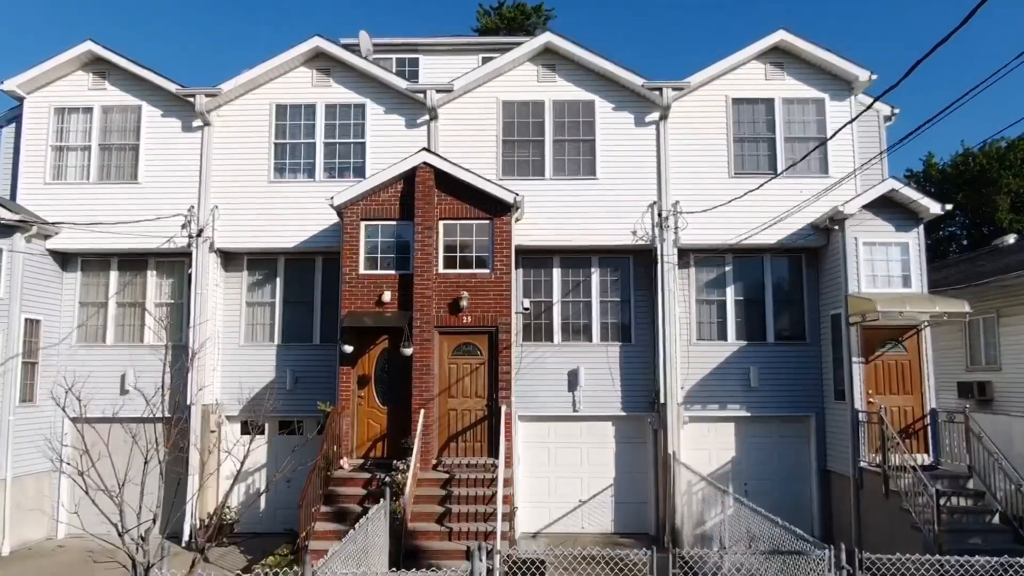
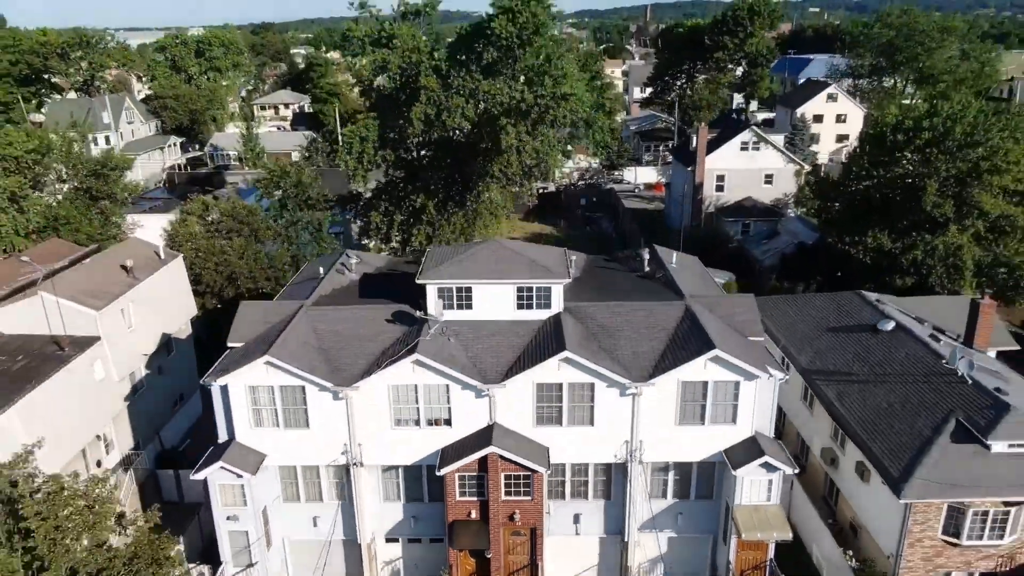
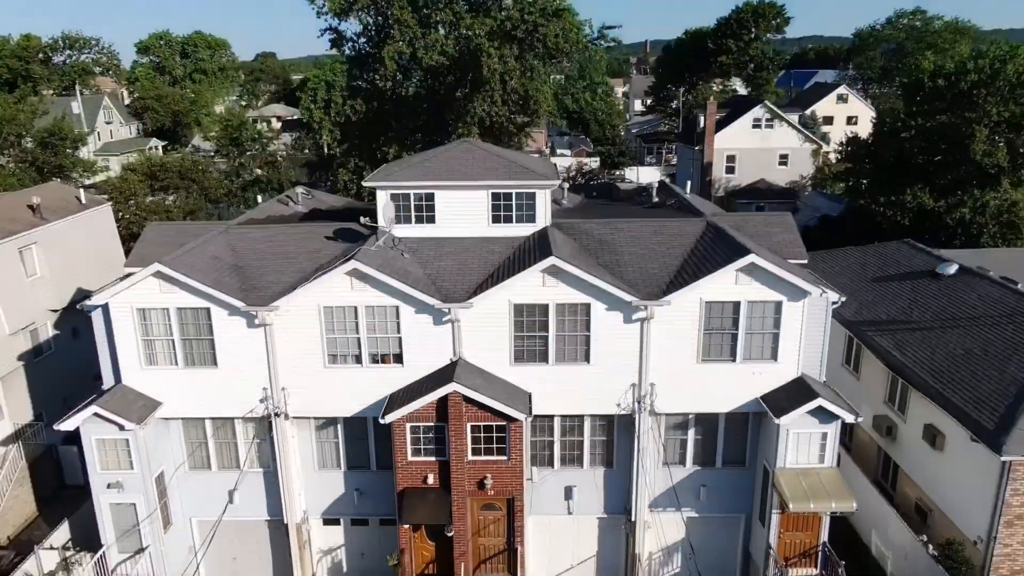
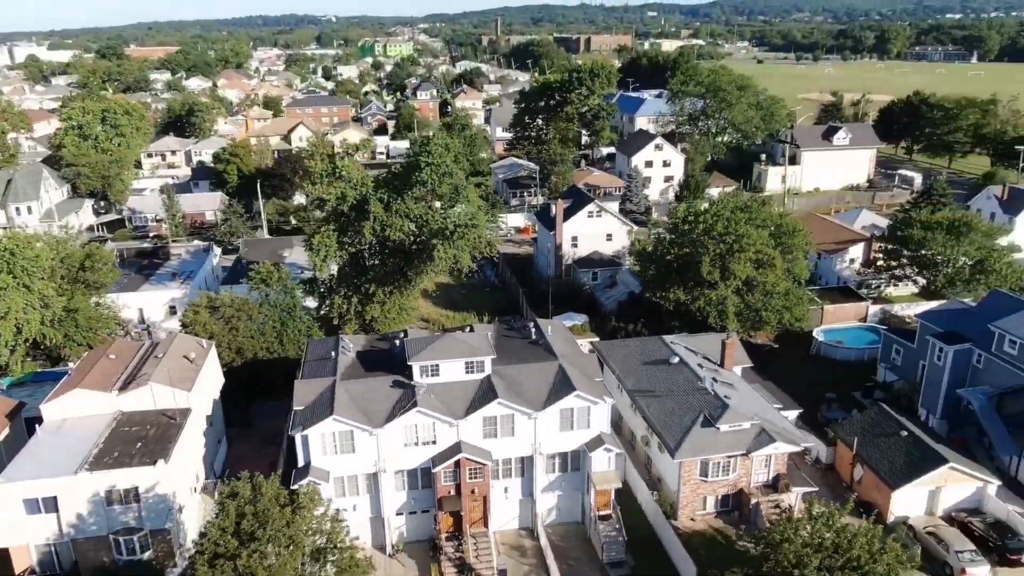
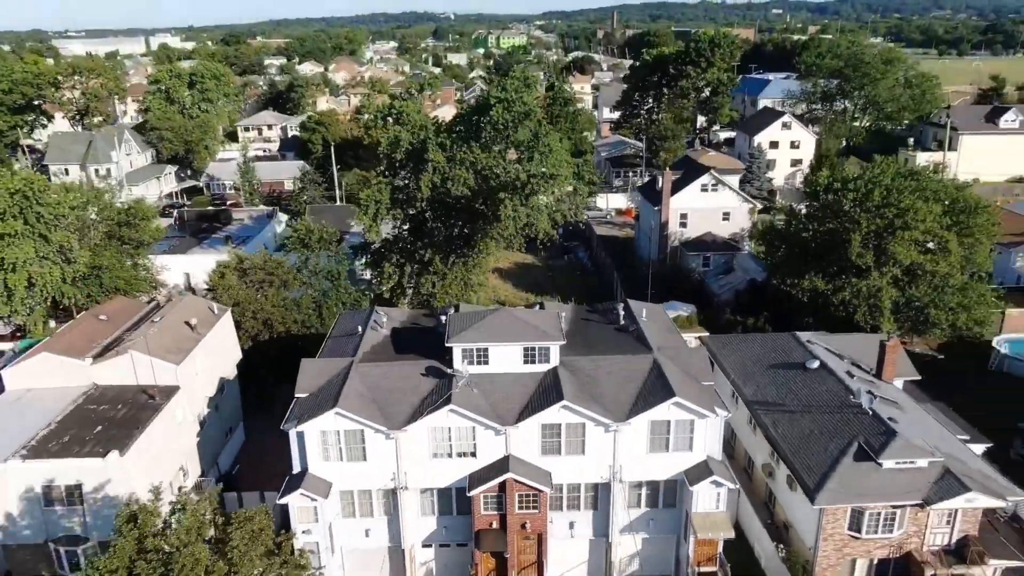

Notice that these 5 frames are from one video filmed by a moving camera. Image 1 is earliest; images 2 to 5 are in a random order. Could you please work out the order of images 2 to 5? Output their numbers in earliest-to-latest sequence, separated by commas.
3, 2, 5, 4
